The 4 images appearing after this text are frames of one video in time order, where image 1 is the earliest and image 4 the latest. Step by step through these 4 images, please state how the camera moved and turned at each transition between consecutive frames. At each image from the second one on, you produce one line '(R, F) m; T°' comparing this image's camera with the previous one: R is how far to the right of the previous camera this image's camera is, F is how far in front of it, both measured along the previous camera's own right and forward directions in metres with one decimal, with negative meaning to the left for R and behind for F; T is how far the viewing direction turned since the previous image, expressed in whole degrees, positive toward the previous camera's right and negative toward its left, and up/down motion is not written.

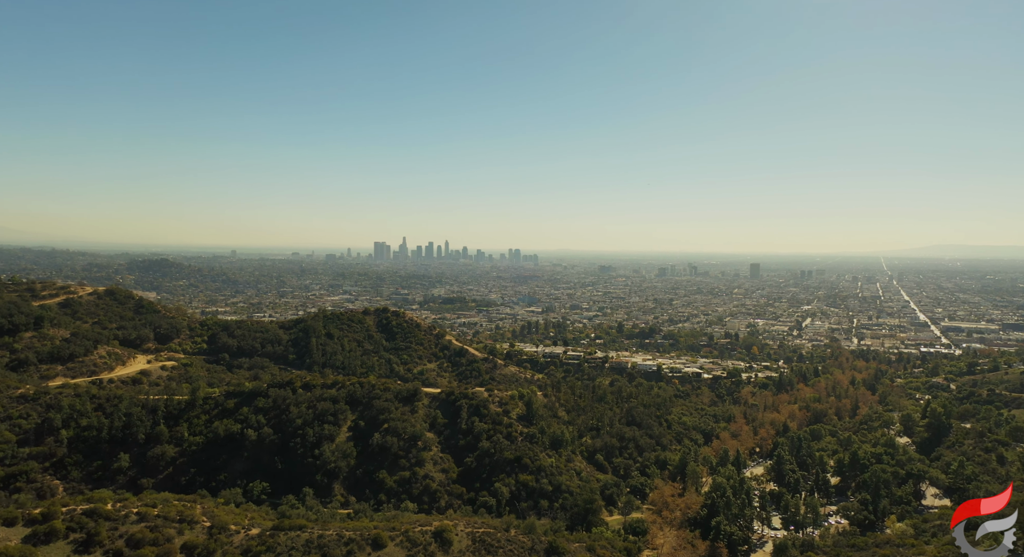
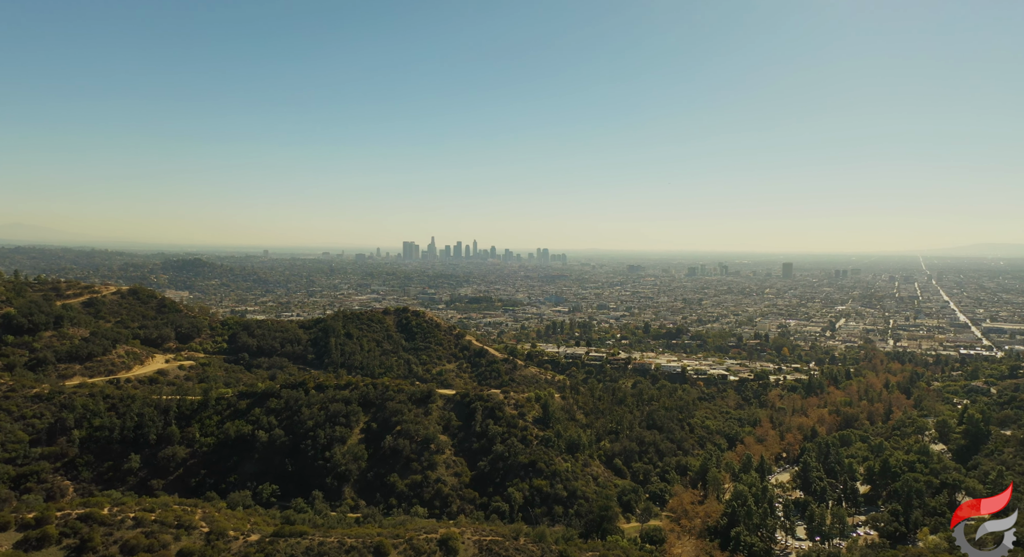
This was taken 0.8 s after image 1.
(+0.6, +0.7) m; -2°
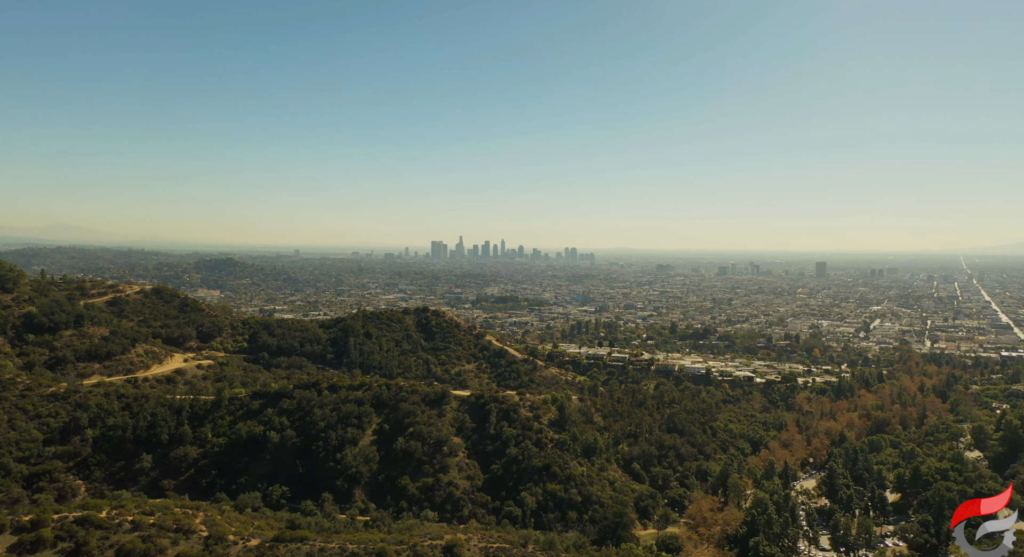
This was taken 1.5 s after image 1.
(+0.6, +0.6) m; -2°
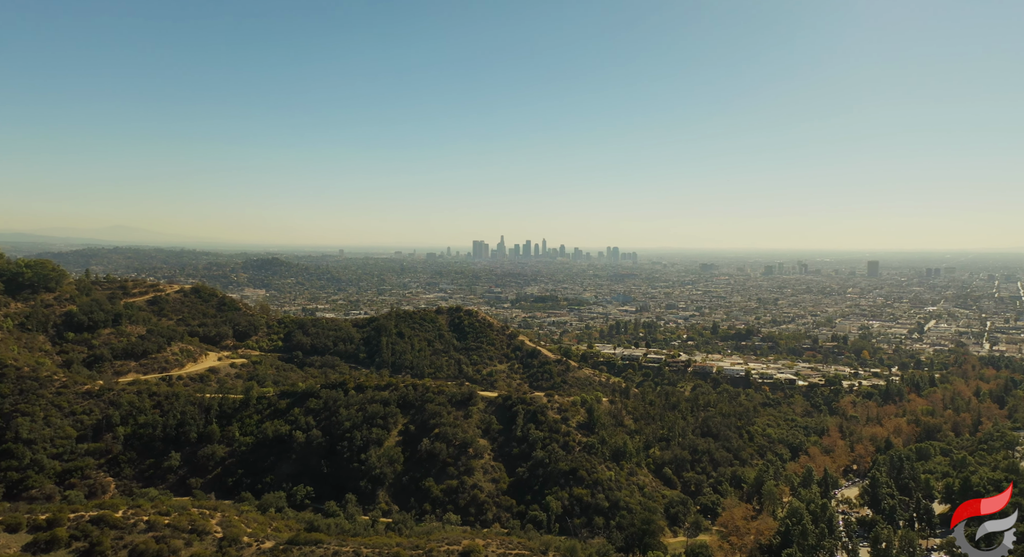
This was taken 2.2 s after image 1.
(+0.6, +0.6) m; -3°
